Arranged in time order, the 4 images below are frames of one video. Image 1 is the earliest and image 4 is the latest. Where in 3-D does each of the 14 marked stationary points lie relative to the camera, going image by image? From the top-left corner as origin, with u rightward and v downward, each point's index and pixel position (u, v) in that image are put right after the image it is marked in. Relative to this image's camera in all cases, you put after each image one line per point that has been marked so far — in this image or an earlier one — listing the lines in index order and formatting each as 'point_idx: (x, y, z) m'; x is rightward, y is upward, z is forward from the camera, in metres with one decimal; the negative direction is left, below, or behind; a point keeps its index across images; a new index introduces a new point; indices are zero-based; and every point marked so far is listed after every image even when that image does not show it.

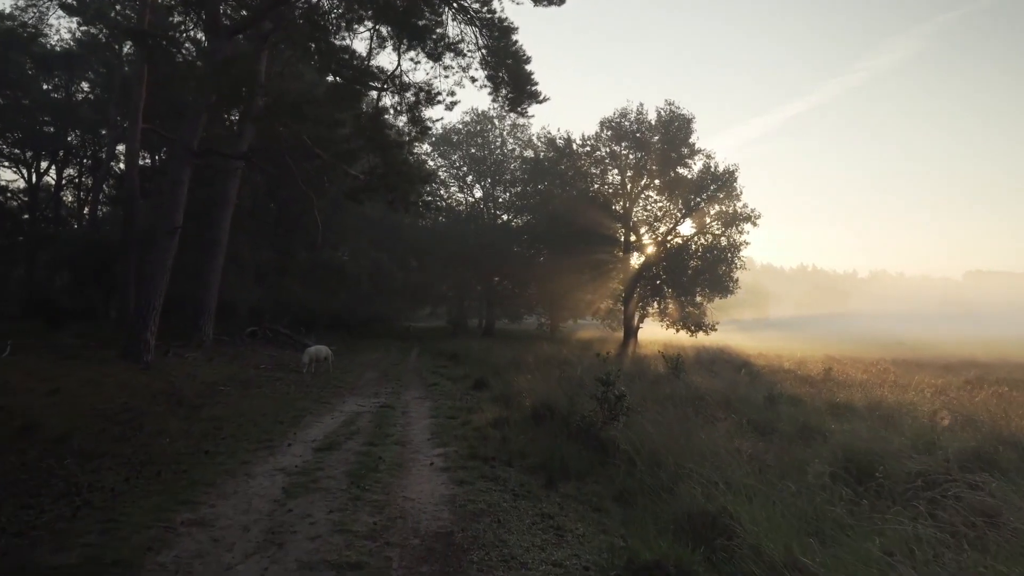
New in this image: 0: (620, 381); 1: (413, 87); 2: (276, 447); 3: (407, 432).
0: (+1.7, -1.5, +11.0) m
1: (-2.1, +4.3, +14.5) m
2: (-2.8, -1.9, +8.2) m
3: (-1.5, -2.1, +9.7) m
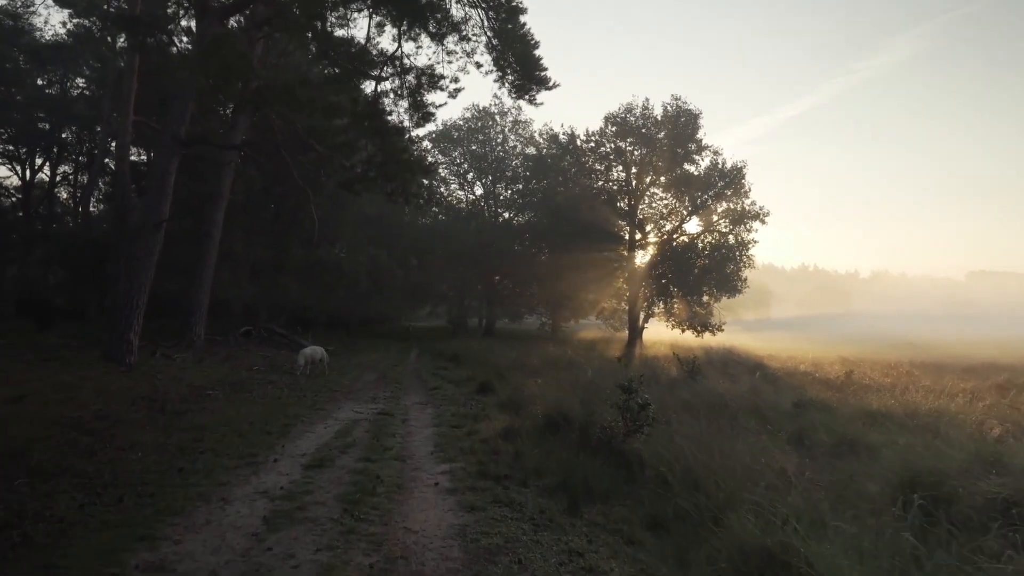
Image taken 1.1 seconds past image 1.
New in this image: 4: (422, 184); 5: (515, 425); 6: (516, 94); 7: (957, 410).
0: (+1.9, -1.5, +10.0) m
1: (-1.9, +4.3, +13.5) m
2: (-2.7, -1.9, +7.2) m
3: (-1.3, -2.0, +8.7) m
4: (-2.1, +2.4, +15.7) m
5: (+0.1, -2.0, +9.7) m
6: (+0.1, +4.2, +14.7) m
7: (+8.6, -2.3, +13.1) m
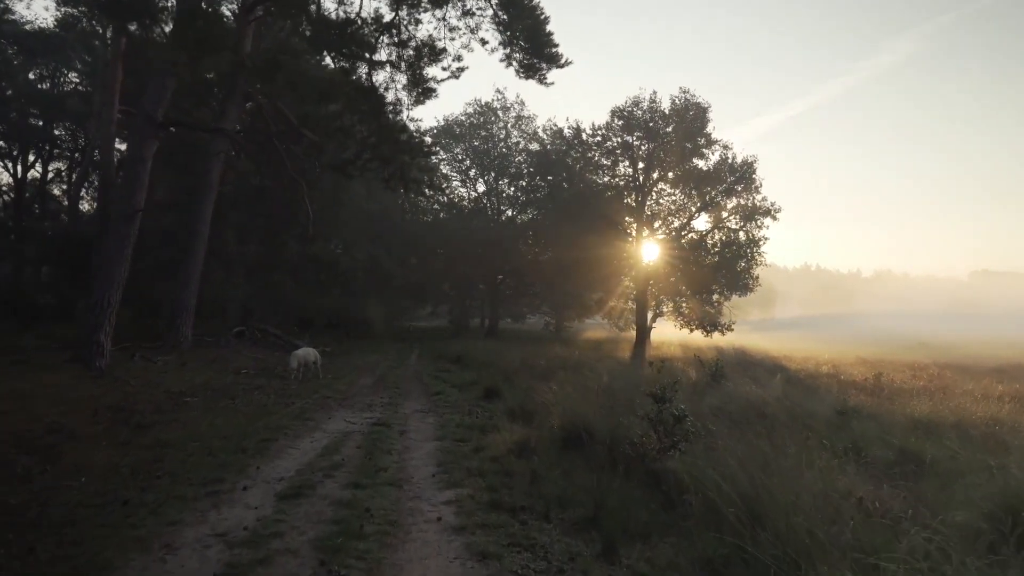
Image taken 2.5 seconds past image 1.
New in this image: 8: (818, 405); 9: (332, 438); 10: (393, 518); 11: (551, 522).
0: (+2.1, -1.4, +8.8) m
1: (-1.8, +4.4, +12.2) m
2: (-2.5, -1.8, +6.0) m
3: (-1.2, -1.9, +7.5) m
4: (-1.9, +2.5, +14.4) m
5: (+0.2, -1.9, +8.5) m
6: (+0.2, +4.2, +13.4) m
7: (+8.7, -2.2, +11.8) m
8: (+5.6, -2.2, +12.5) m
9: (-2.4, -2.0, +9.0) m
10: (-1.0, -1.8, +5.5) m
11: (+0.3, -2.0, +5.8) m
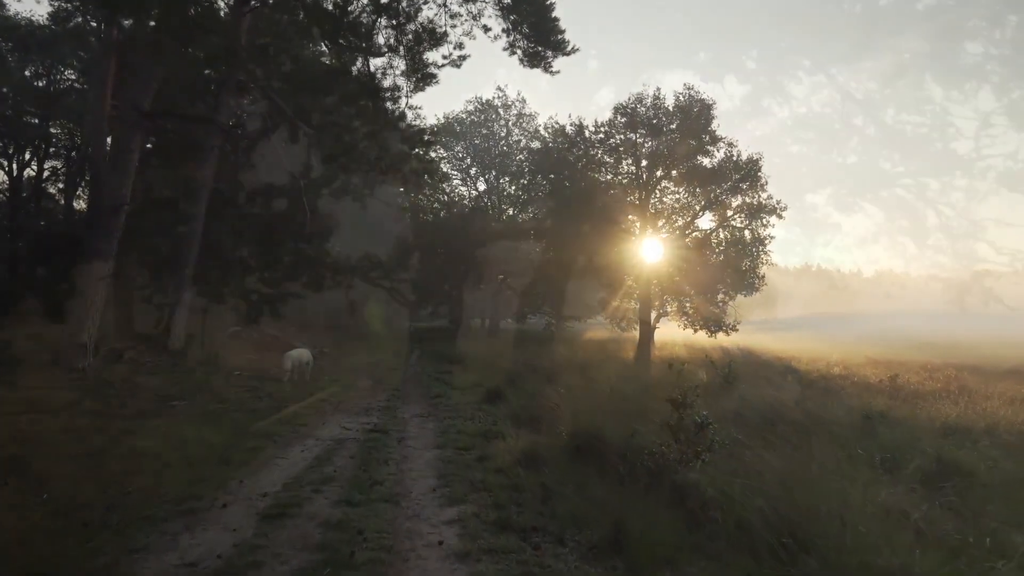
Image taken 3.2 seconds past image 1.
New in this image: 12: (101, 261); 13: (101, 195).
0: (+2.1, -1.4, +8.1) m
1: (-1.7, +4.4, +11.6) m
2: (-2.4, -1.8, +5.3) m
3: (-1.1, -1.9, +6.8) m
4: (-1.8, +2.5, +13.8) m
5: (+0.3, -1.9, +7.8) m
6: (+0.3, +4.3, +12.8) m
7: (+8.8, -2.2, +11.2) m
8: (+5.7, -2.1, +11.9) m
9: (-2.3, -1.9, +8.4) m
10: (-0.9, -1.8, +4.9) m
11: (+0.4, -1.9, +5.1) m
12: (-7.7, +0.5, +12.8) m
13: (-7.8, +1.7, +12.9) m
